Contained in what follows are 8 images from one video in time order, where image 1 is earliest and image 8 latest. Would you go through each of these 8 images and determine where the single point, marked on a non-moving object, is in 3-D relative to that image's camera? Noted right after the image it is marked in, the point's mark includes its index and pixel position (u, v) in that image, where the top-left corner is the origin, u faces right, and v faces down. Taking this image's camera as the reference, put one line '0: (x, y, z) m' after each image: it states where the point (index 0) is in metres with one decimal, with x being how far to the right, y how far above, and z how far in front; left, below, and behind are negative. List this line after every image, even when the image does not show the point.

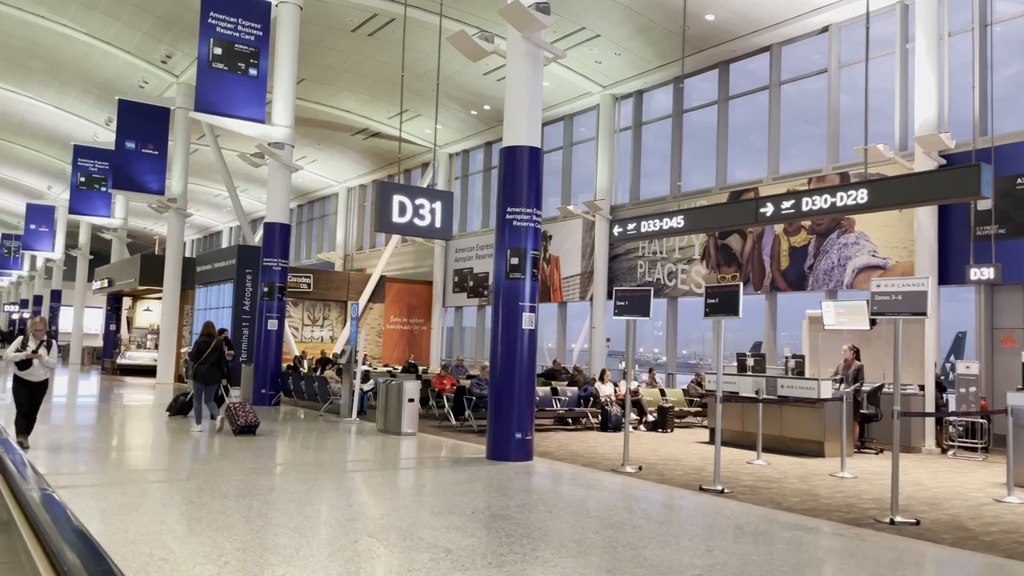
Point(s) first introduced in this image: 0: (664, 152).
0: (+3.2, +2.8, +17.0) m
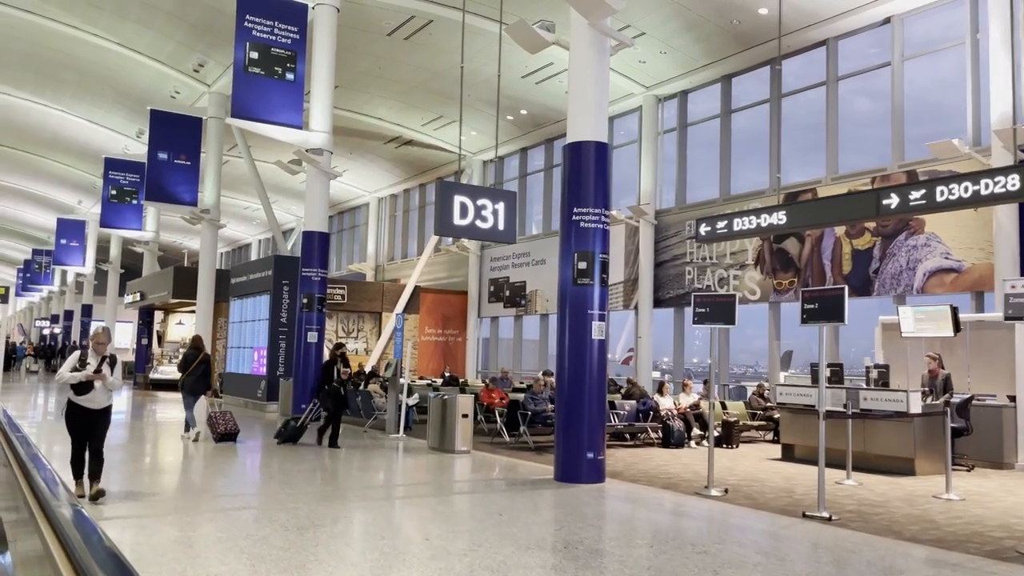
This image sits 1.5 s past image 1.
0: (+4.1, +2.7, +16.3) m
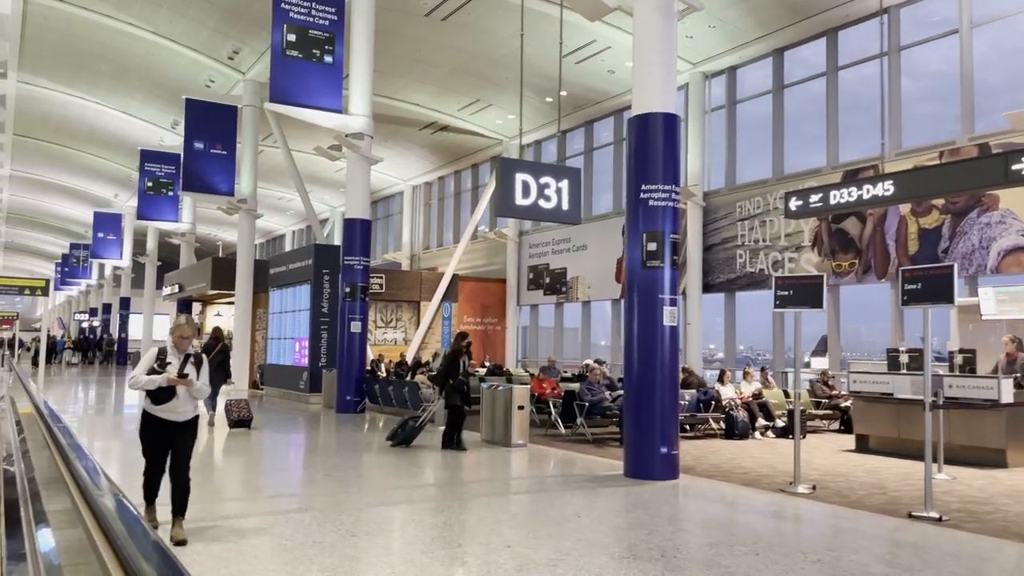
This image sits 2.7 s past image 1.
0: (+4.9, +3.0, +15.7) m
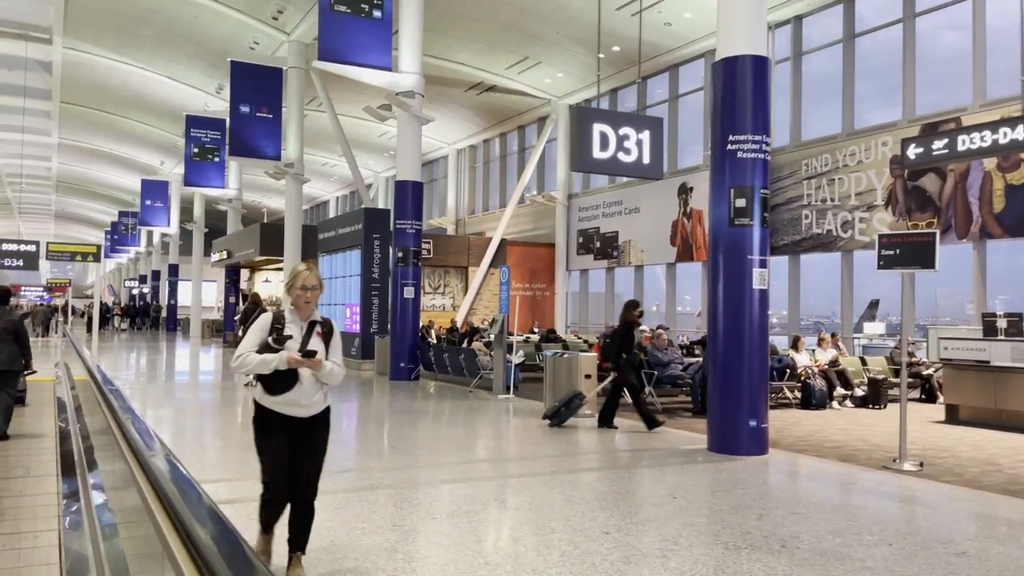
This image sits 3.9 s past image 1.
0: (+5.9, +3.7, +14.8) m
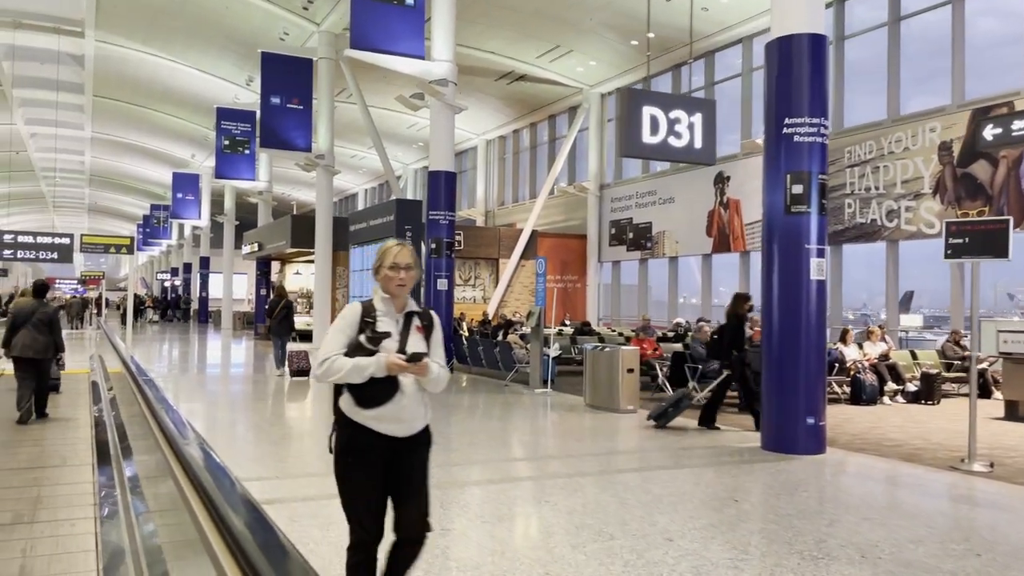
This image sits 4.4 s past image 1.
0: (+6.5, +3.8, +14.3) m
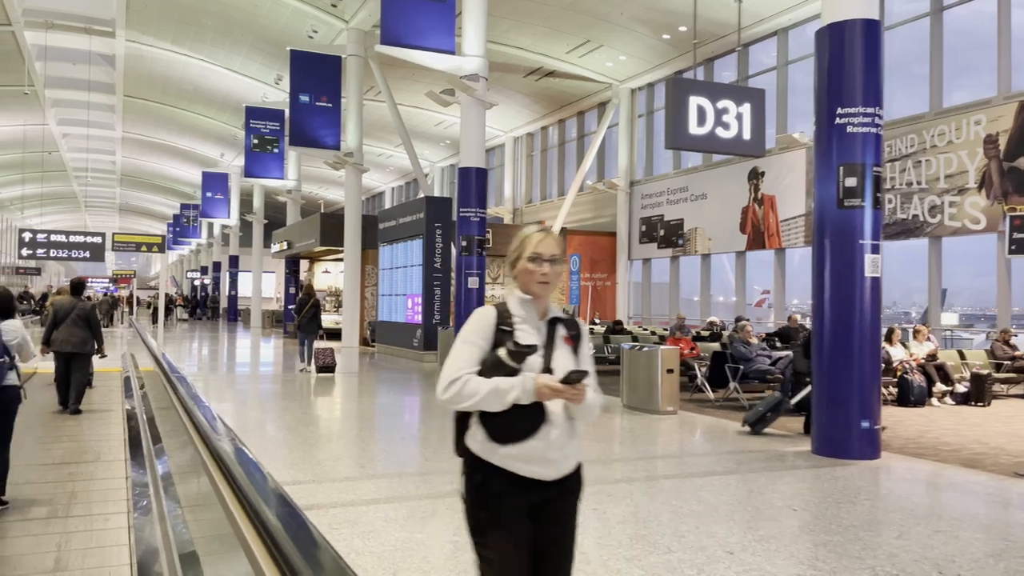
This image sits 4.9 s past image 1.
0: (+7.0, +3.9, +13.9) m
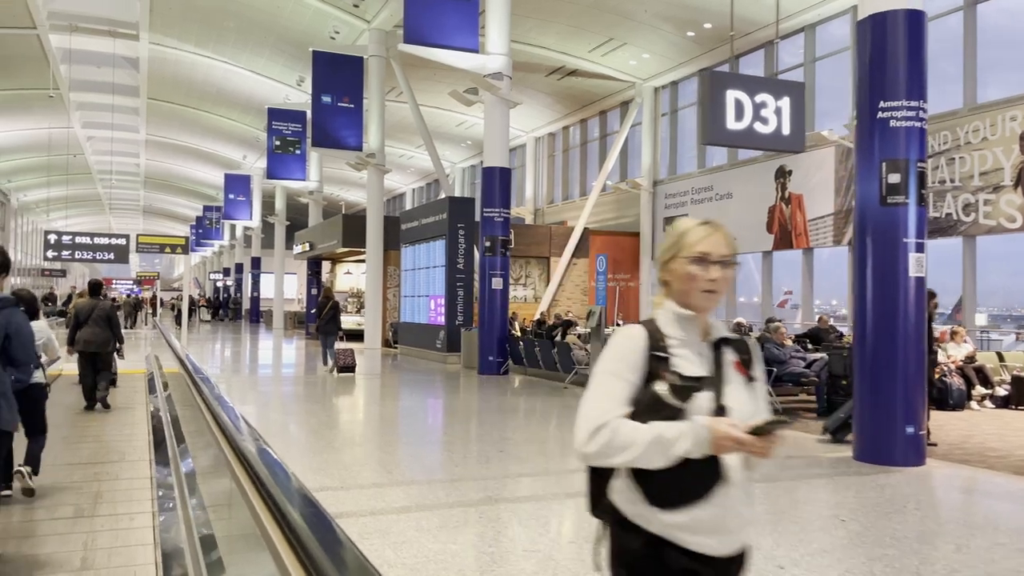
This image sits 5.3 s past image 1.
0: (+7.4, +3.9, +13.6) m
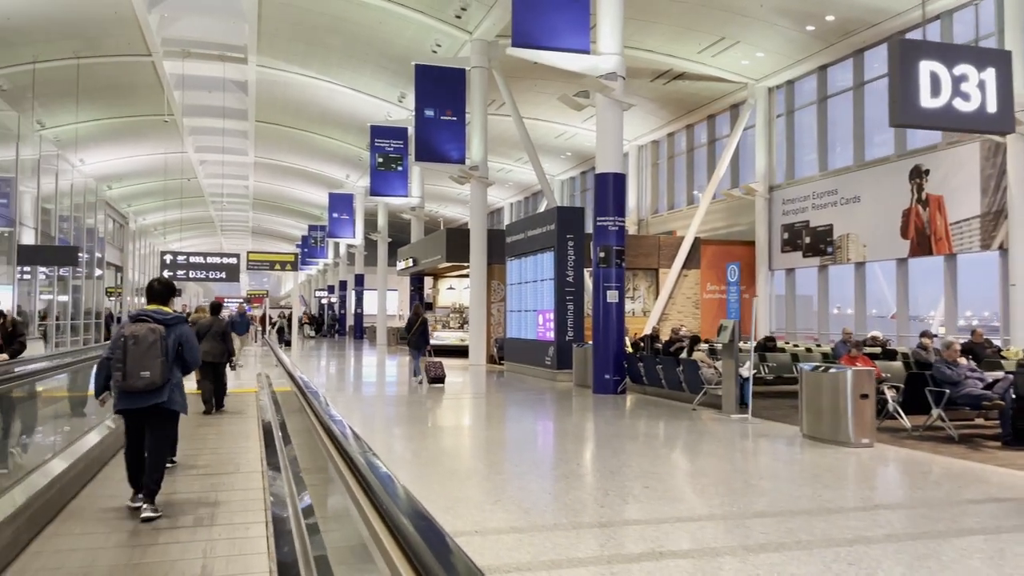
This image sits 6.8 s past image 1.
0: (+9.1, +3.8, +12.1) m
